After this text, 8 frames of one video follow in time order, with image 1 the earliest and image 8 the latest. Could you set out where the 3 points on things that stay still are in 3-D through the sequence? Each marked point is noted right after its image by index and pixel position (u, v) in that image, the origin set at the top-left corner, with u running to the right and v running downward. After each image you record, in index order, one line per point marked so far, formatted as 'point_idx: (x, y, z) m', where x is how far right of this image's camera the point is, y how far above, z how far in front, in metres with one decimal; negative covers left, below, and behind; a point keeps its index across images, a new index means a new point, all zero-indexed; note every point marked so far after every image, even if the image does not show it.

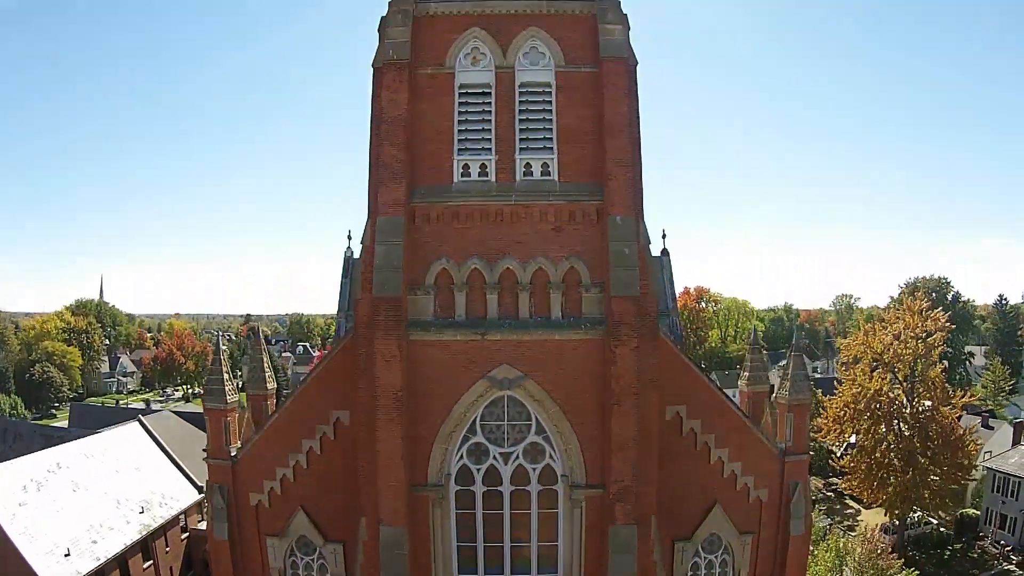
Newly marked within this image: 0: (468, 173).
0: (-0.9, +2.2, +12.4) m
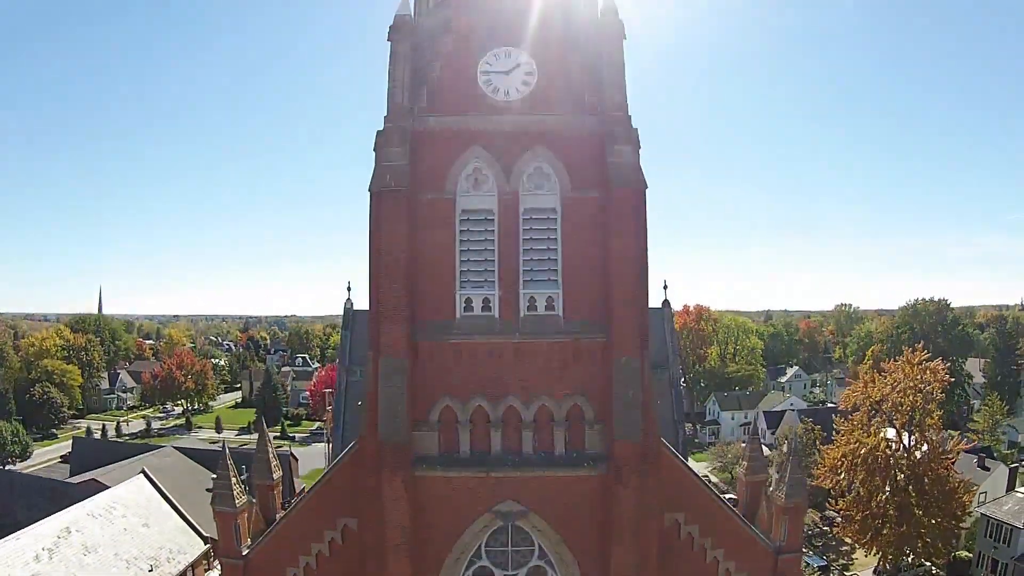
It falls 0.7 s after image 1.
0: (-0.8, -0.4, +12.4) m
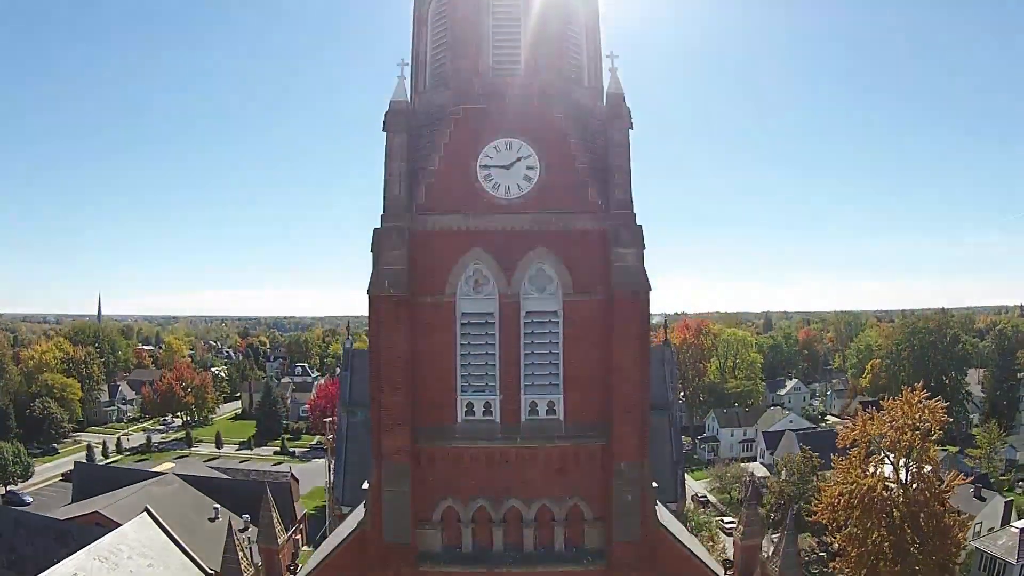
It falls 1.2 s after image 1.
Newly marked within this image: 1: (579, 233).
0: (-0.8, -2.4, +12.3) m
1: (+1.3, +1.0, +12.3) m
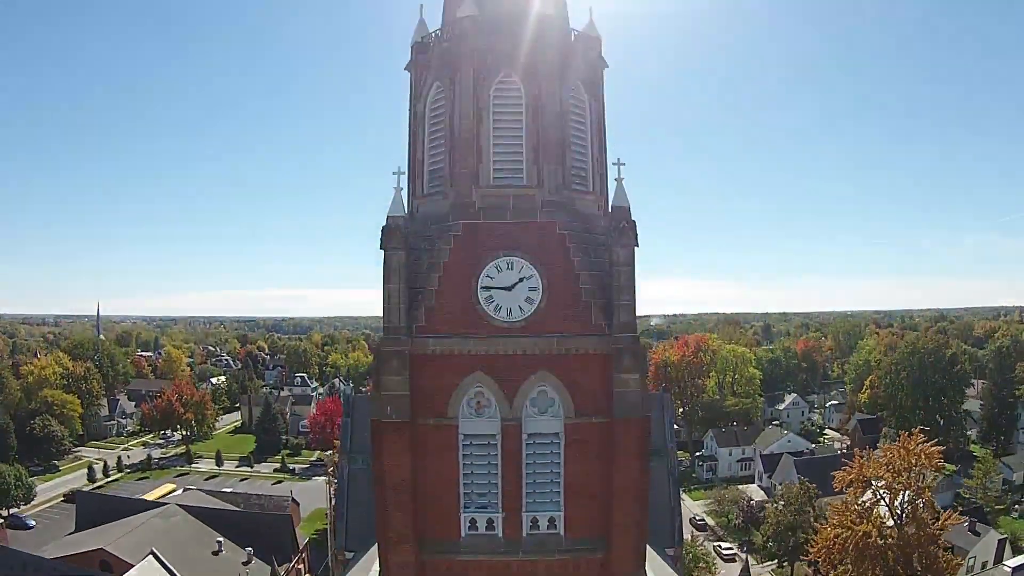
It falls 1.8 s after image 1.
0: (-0.7, -4.7, +12.4) m
1: (+1.3, -1.3, +12.3) m
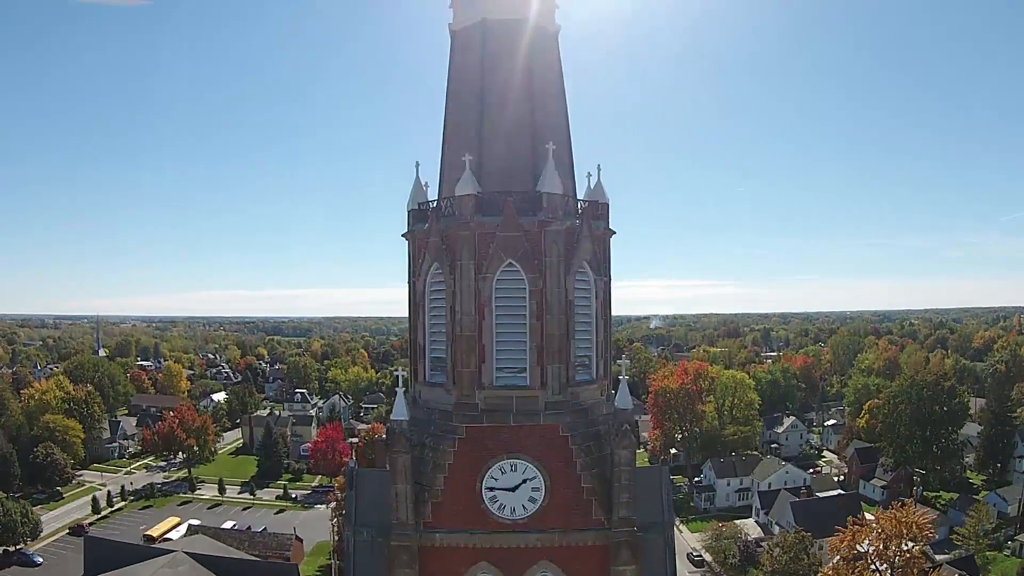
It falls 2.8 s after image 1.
0: (-0.7, -8.5, +12.5) m
1: (+1.4, -5.1, +12.2) m
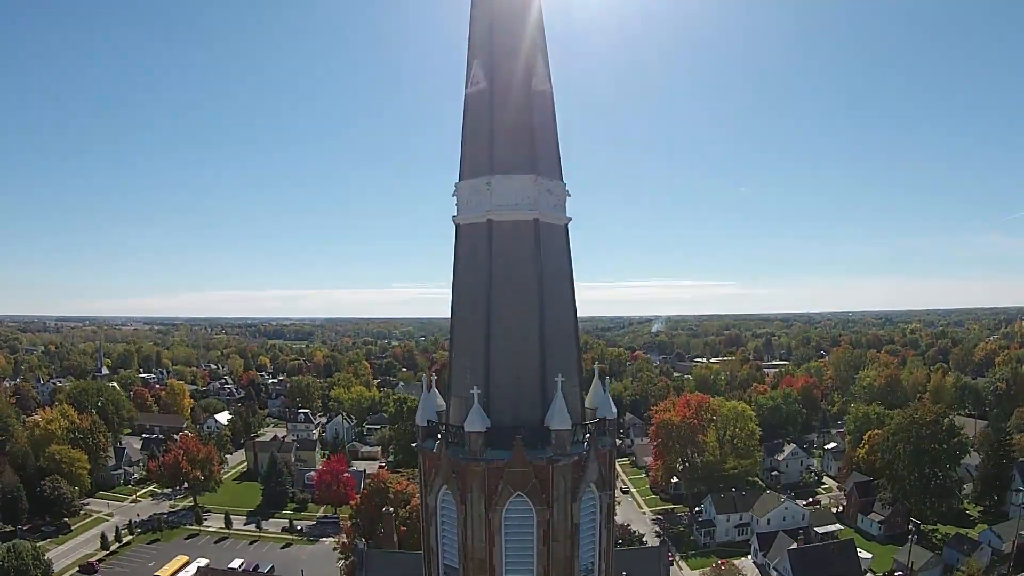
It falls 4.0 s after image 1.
0: (-0.5, -13.0, +12.8) m
1: (+1.5, -9.7, +12.3) m
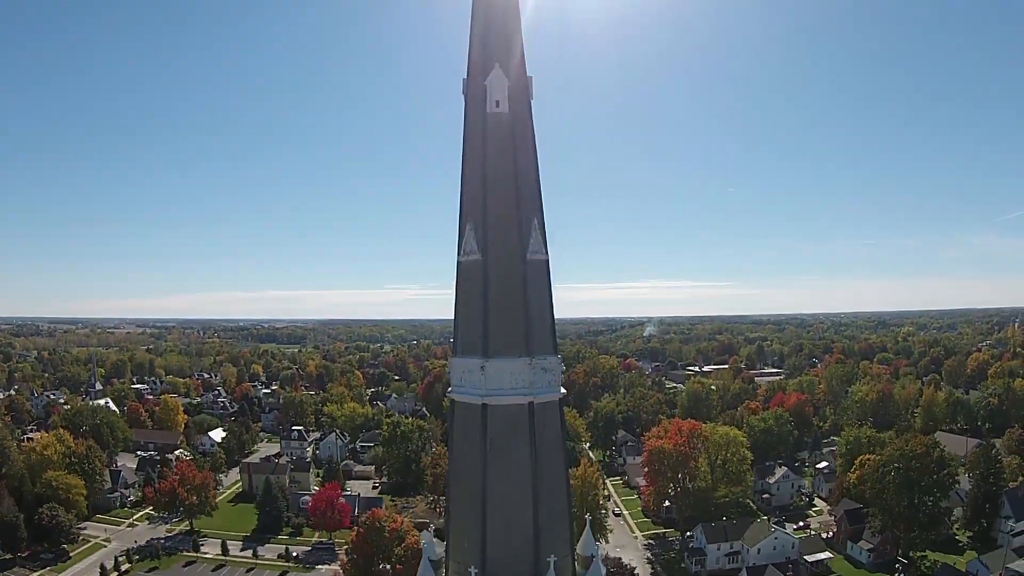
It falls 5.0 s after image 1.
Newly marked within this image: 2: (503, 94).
0: (-0.9, -16.8, +13.2) m
1: (+1.2, -13.5, +12.5) m
2: (-0.2, +4.3, +13.9) m
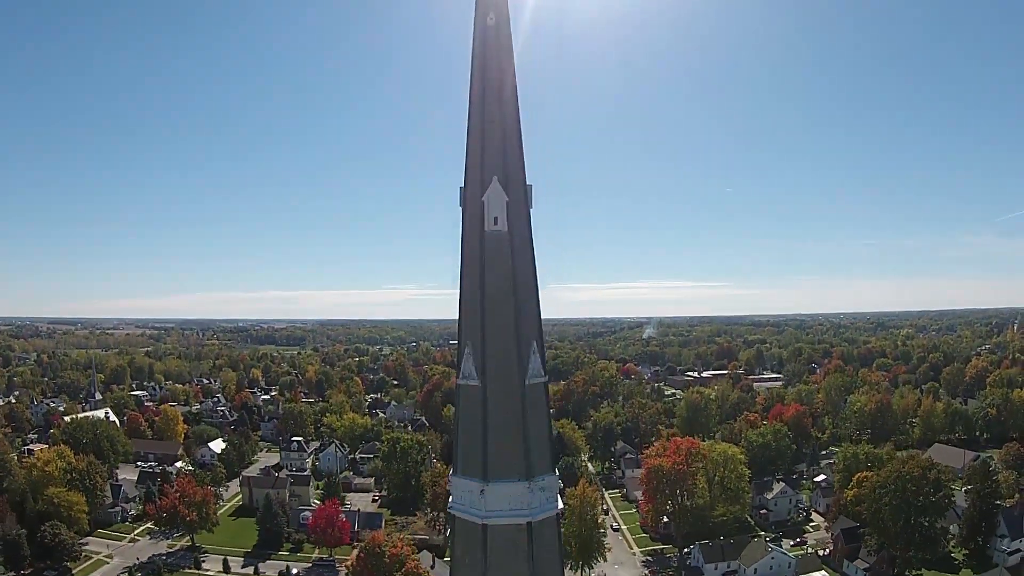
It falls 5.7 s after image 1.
0: (-1.0, -19.5, +13.5) m
1: (+1.1, -16.1, +12.7) m
2: (-0.3, +1.6, +13.5) m
